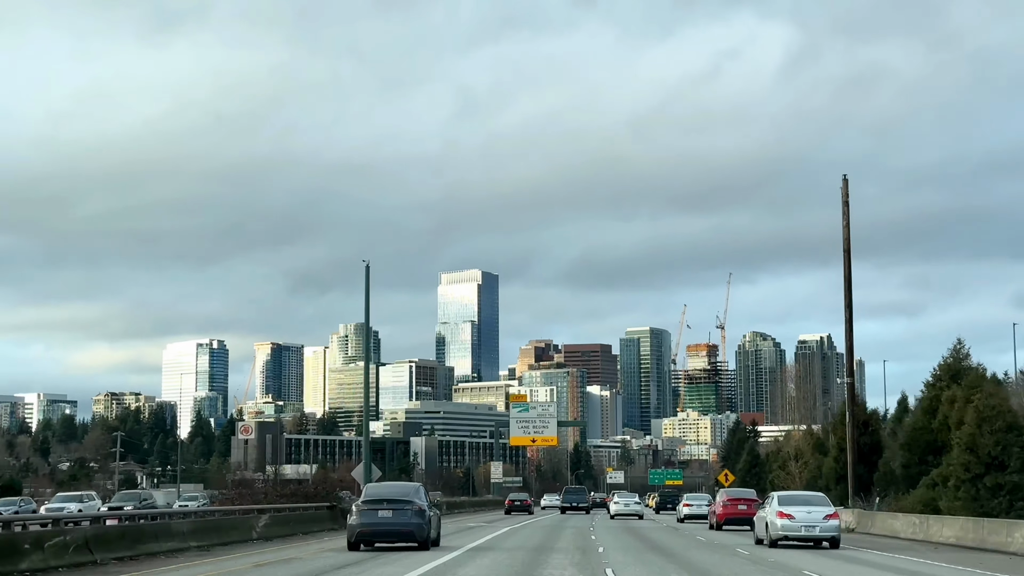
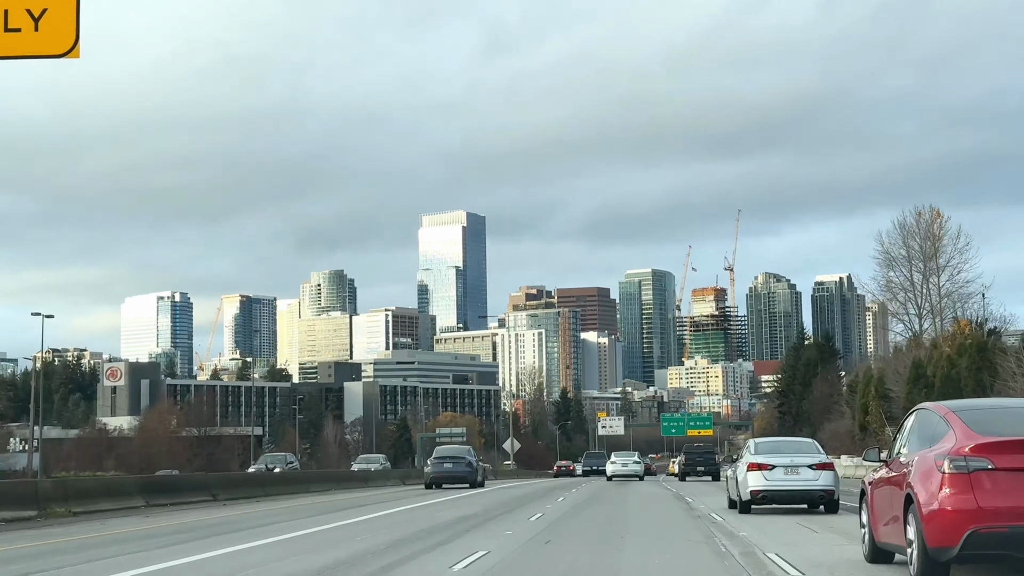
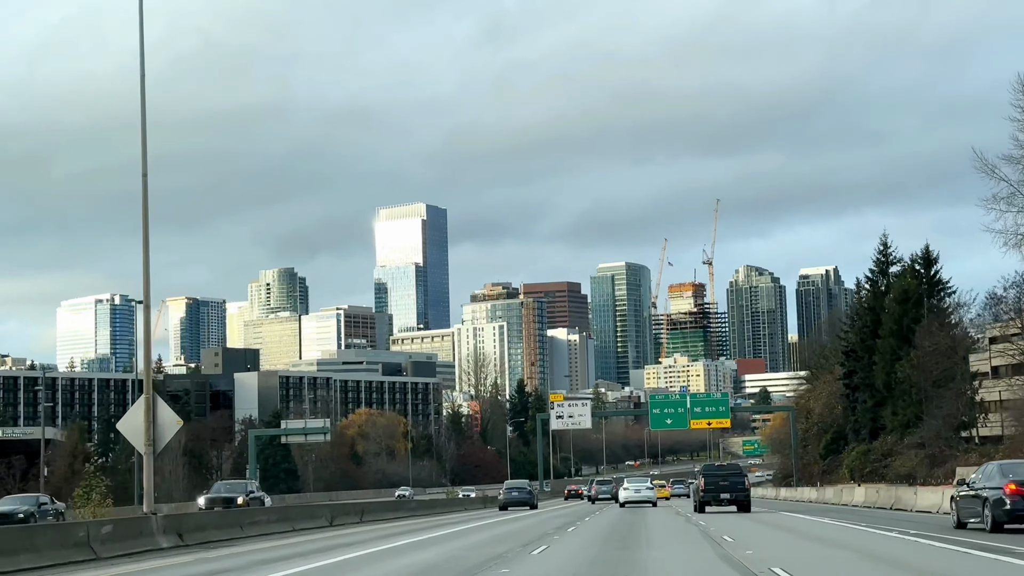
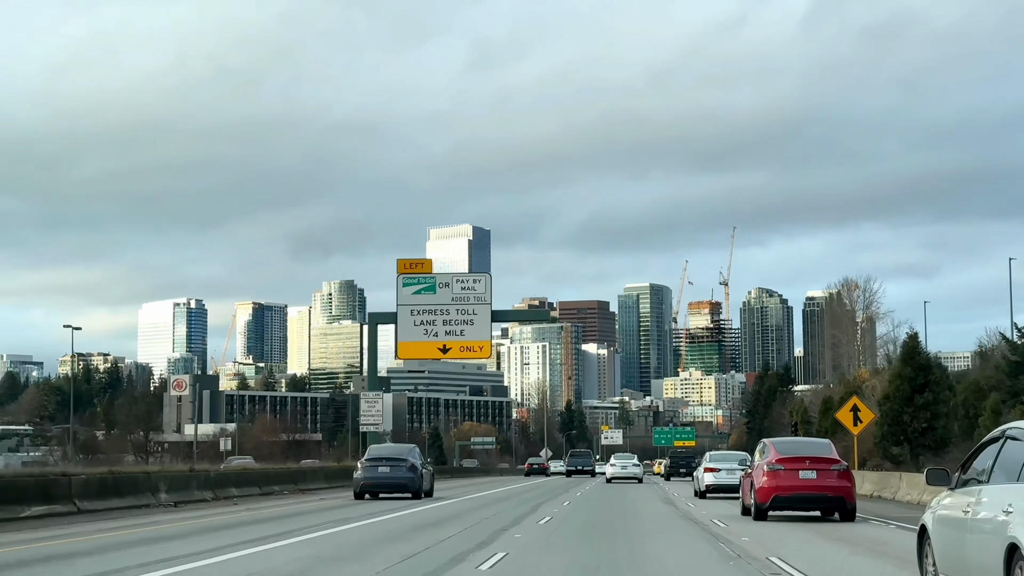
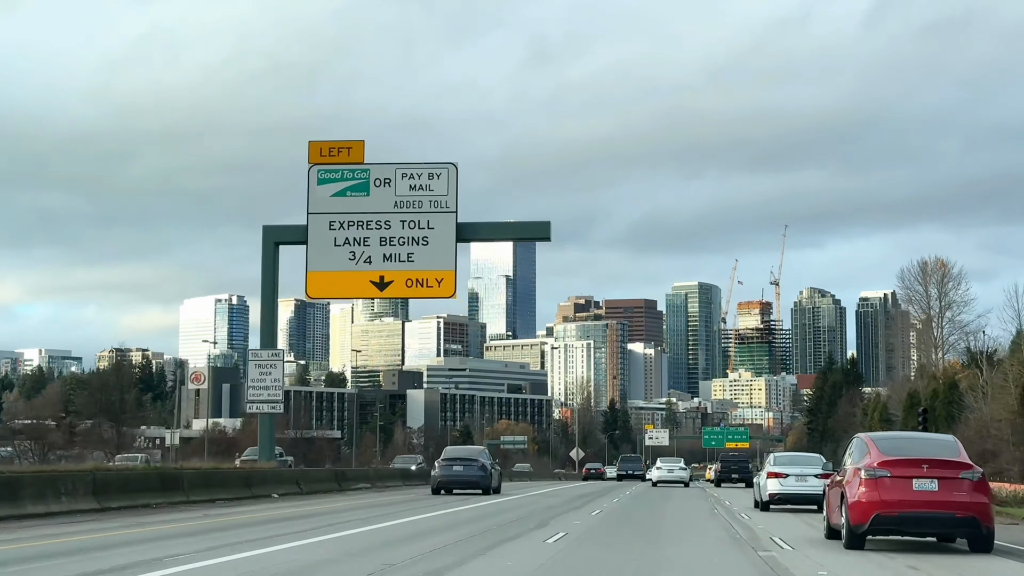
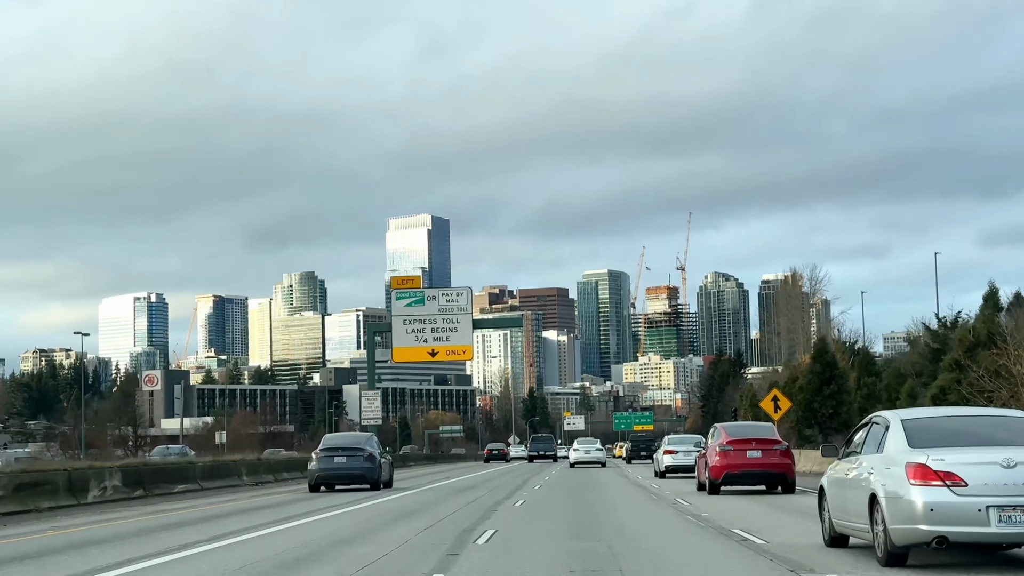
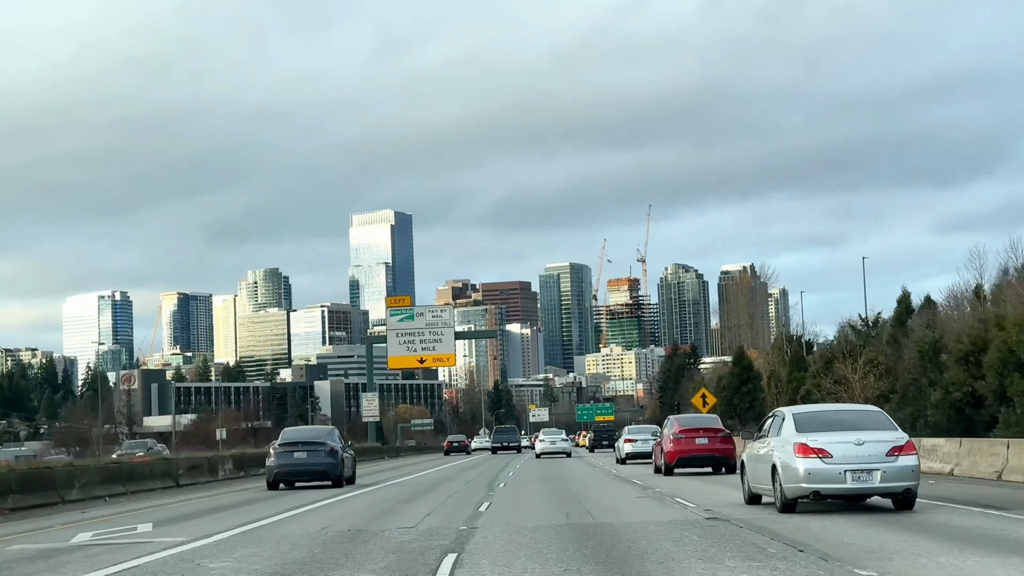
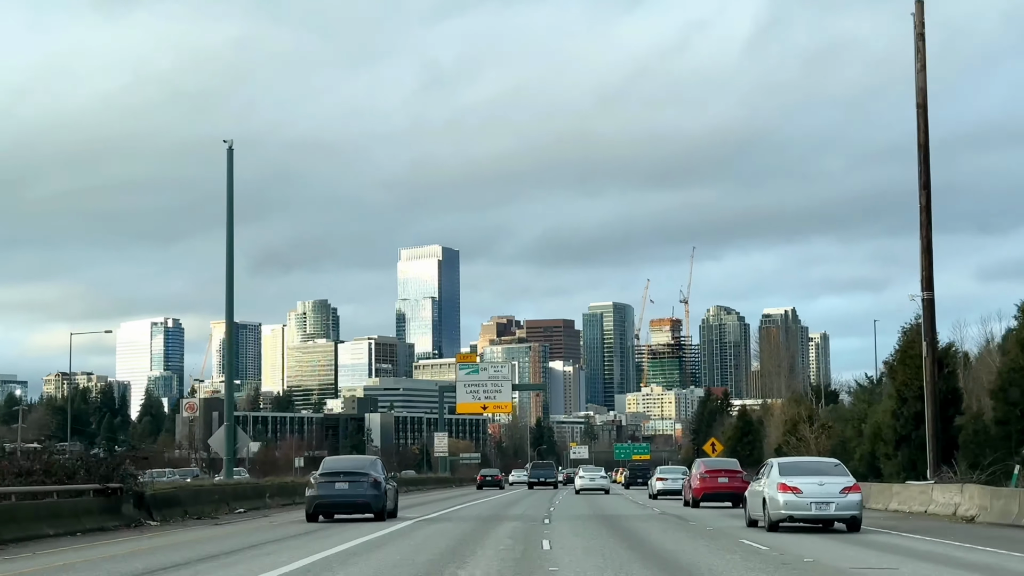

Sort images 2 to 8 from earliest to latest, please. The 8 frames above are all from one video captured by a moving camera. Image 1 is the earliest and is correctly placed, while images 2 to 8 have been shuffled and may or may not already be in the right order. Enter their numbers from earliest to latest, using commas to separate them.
8, 7, 6, 4, 5, 2, 3
